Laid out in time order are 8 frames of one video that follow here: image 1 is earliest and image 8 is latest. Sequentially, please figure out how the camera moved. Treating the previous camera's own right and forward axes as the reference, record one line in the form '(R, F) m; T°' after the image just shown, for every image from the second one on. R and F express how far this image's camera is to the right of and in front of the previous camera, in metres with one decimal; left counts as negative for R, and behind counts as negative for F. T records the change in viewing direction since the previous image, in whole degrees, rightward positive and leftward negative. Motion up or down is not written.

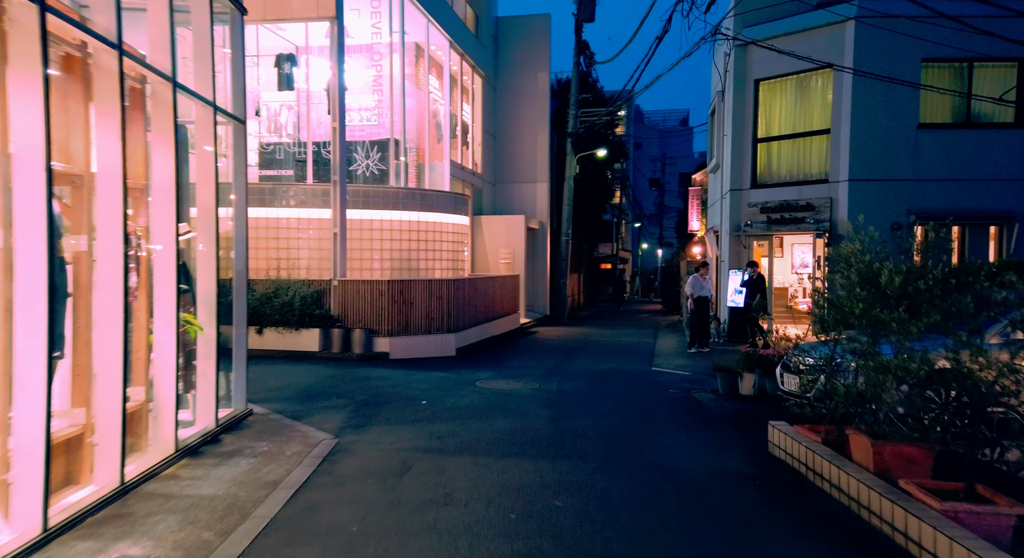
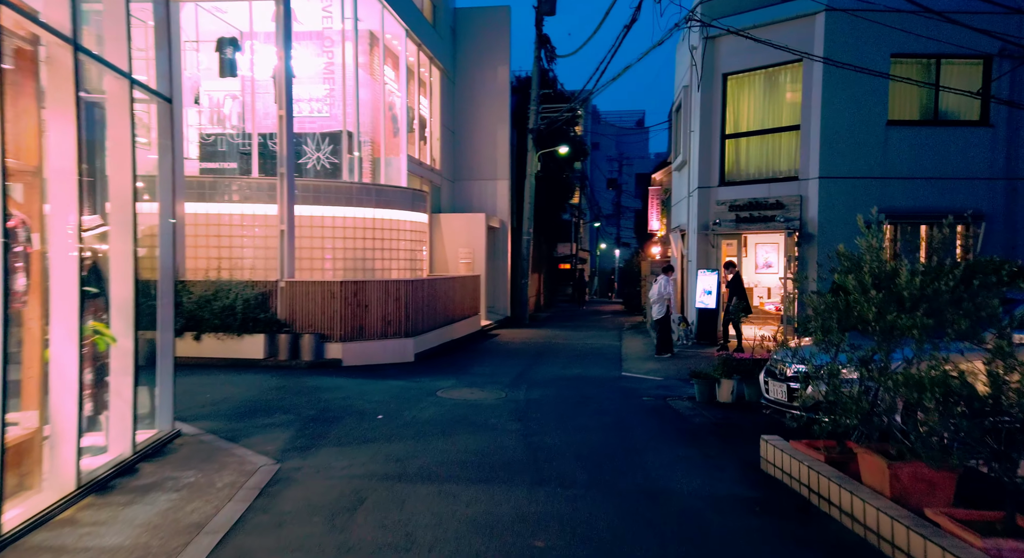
(-0.1, +0.7) m; +4°
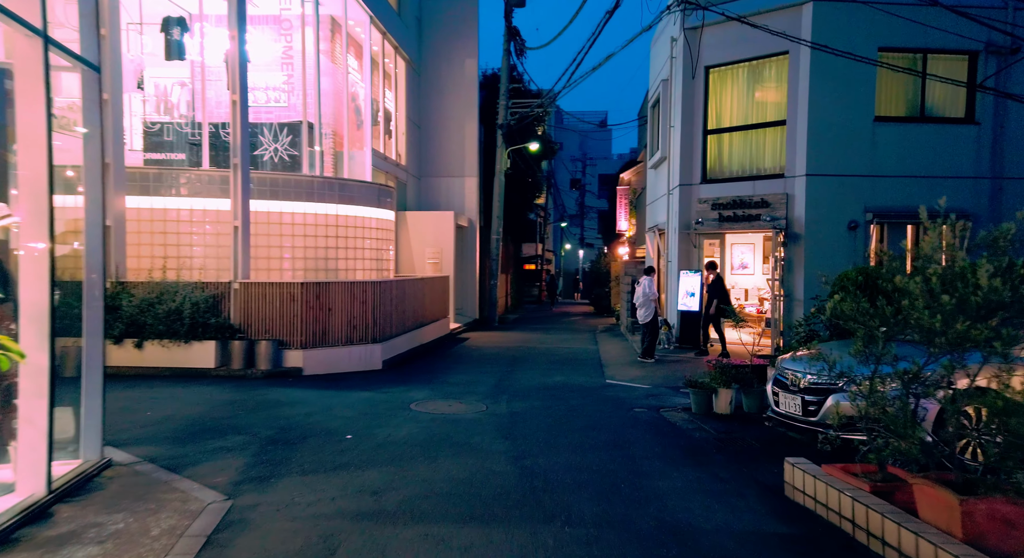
(-0.3, +0.8) m; +3°
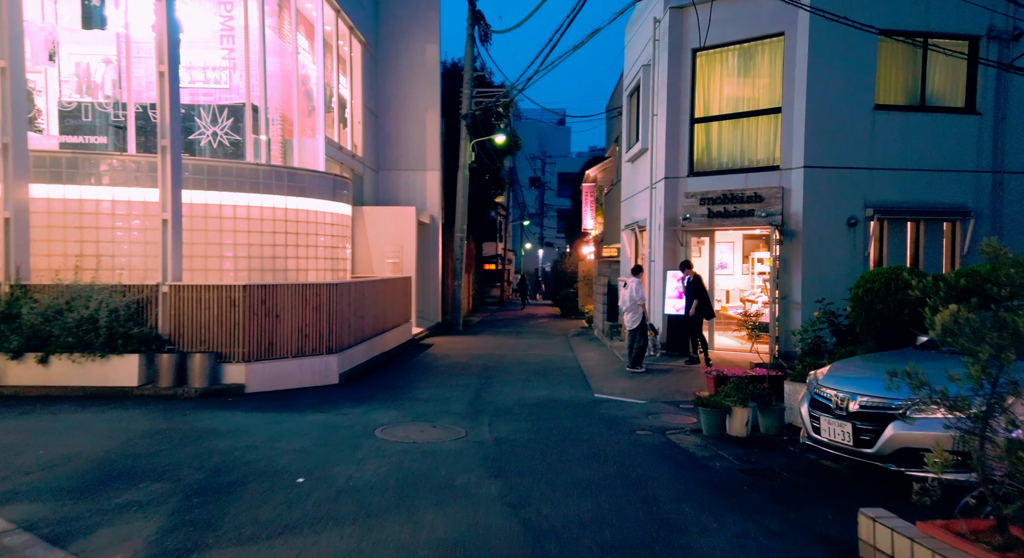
(-0.3, +1.3) m; +4°
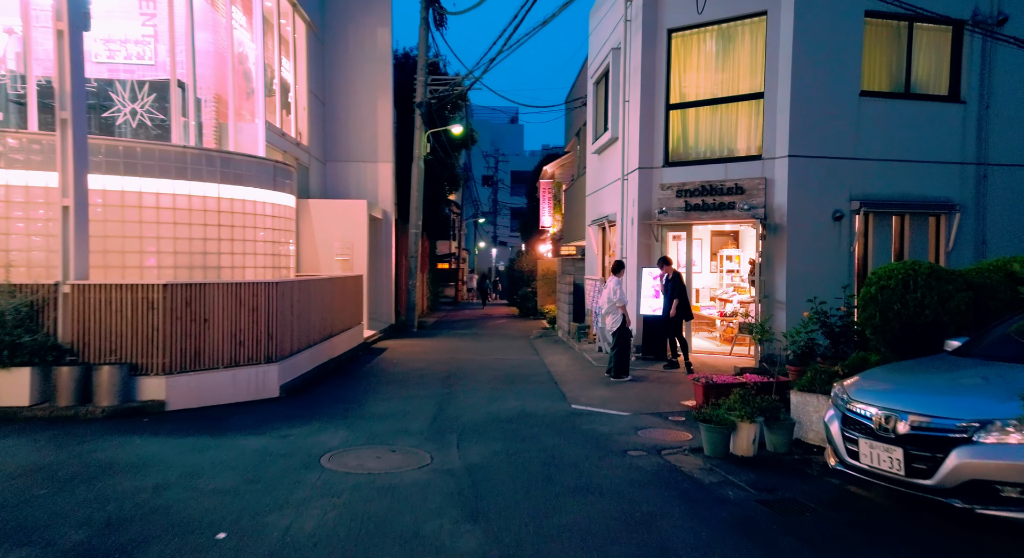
(-0.2, +1.1) m; +4°
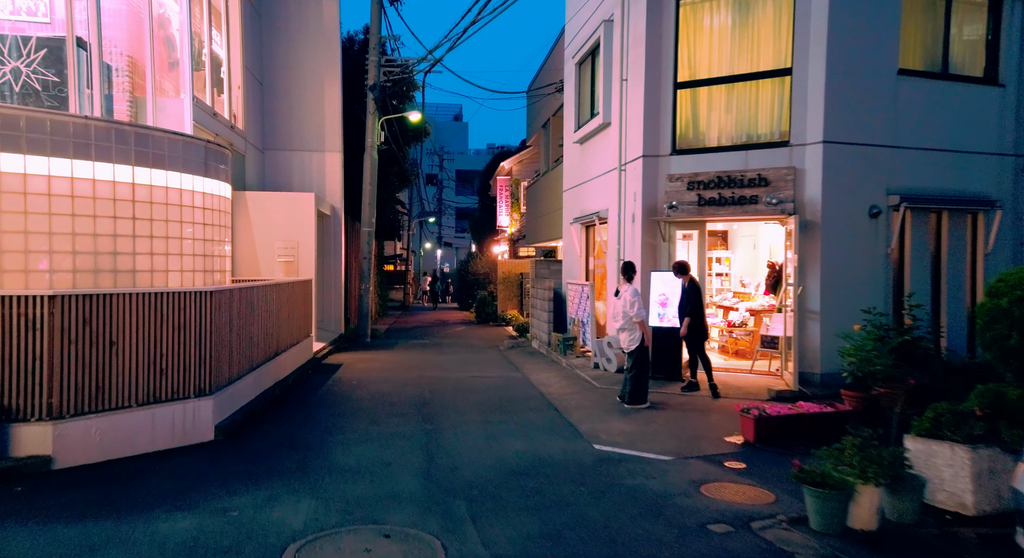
(-0.7, +1.9) m; +5°
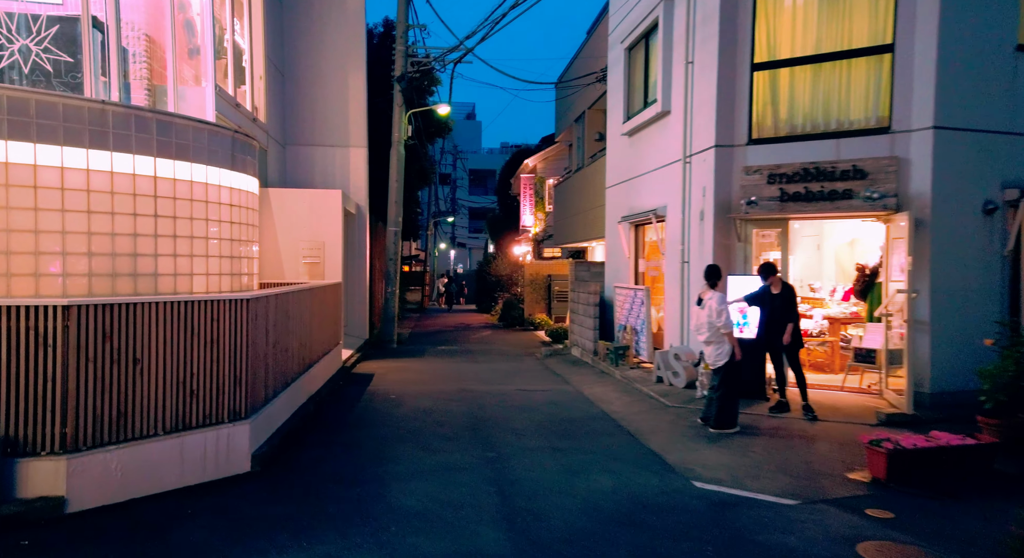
(-0.7, +1.0) m; -1°
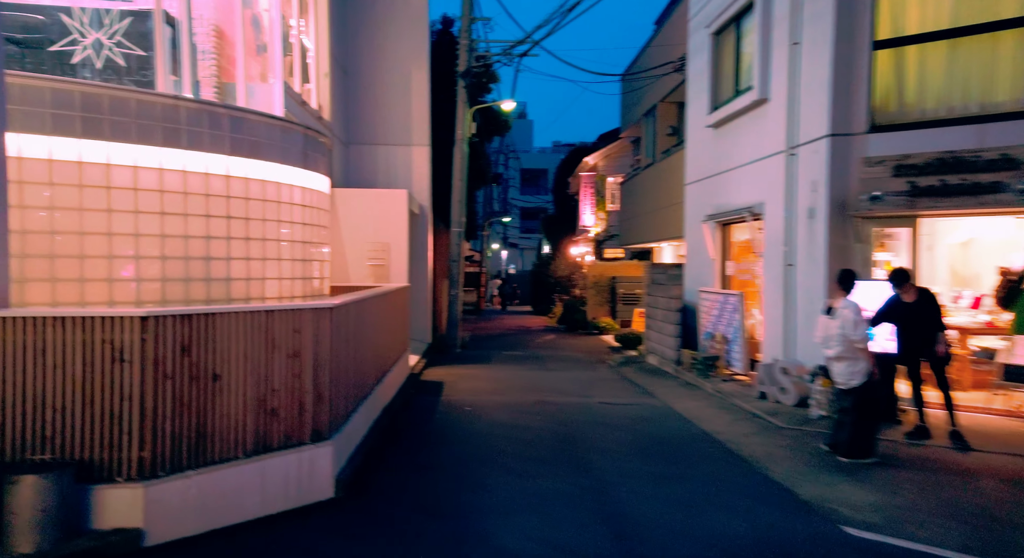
(-0.6, +0.7) m; -4°
